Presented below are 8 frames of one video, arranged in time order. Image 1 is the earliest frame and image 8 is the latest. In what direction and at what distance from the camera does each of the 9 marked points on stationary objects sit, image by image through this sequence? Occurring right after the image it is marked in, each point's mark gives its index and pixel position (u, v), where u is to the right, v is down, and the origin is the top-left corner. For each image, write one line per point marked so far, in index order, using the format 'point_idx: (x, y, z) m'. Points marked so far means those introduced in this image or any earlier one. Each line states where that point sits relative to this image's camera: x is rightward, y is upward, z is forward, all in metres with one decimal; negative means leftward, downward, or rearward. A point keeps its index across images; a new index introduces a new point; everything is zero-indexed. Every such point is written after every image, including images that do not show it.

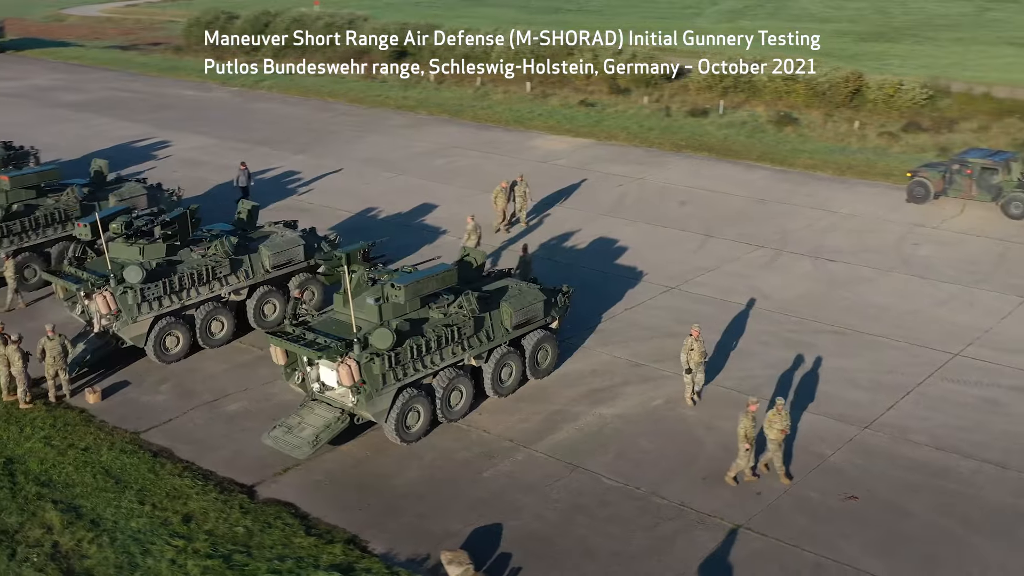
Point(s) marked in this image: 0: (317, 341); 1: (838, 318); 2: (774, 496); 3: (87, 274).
0: (-1.9, -0.6, +12.0) m
1: (+4.5, -0.4, +15.9) m
2: (+2.6, -2.0, +11.3) m
3: (-5.2, +0.2, +14.3) m
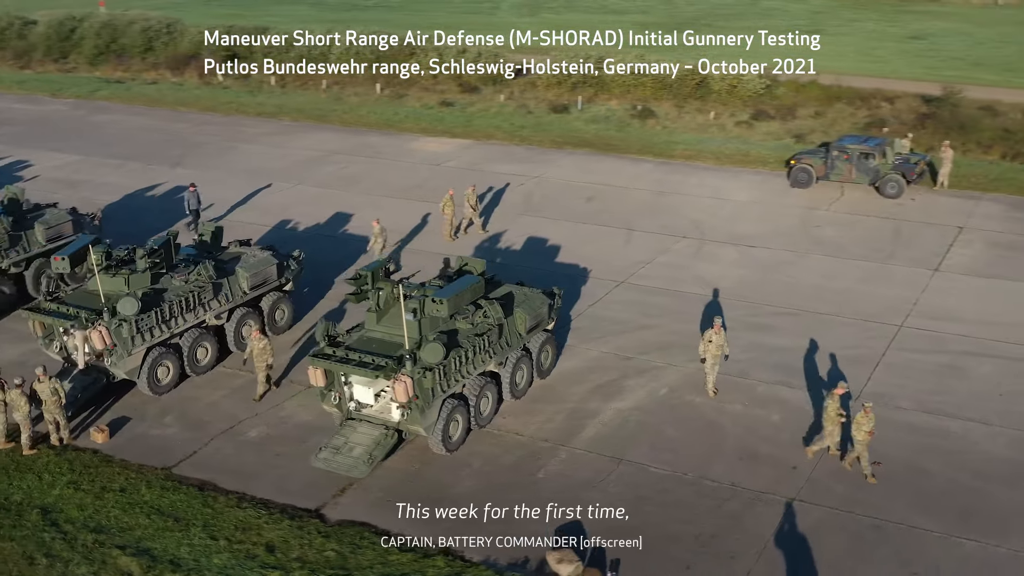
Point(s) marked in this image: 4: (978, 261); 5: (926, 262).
0: (-1.4, -0.8, +12.2) m
1: (+4.0, -0.2, +17.2) m
2: (+3.2, -1.9, +12.4) m
3: (-5.1, -0.3, +13.8) m
4: (+7.6, +0.5, +18.9) m
5: (+6.7, +0.4, +18.8) m
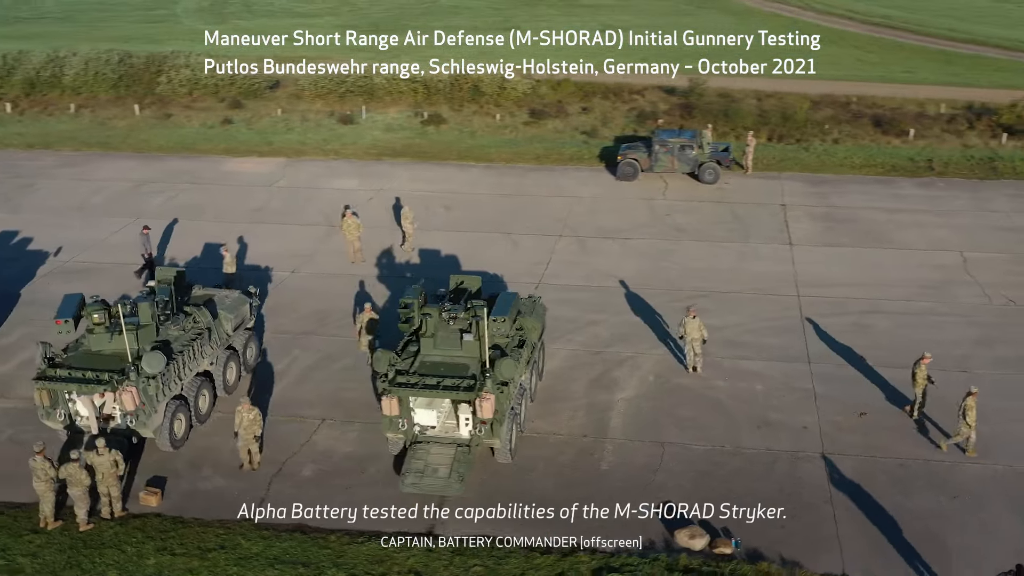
0: (-0.7, -1.1, +12.7) m
1: (+2.9, 0.0, +19.2) m
2: (+3.8, -1.7, +14.4) m
3: (-4.7, -0.9, +13.1) m
4: (+5.7, +1.1, +21.9) m
5: (+4.9, +0.9, +21.5) m
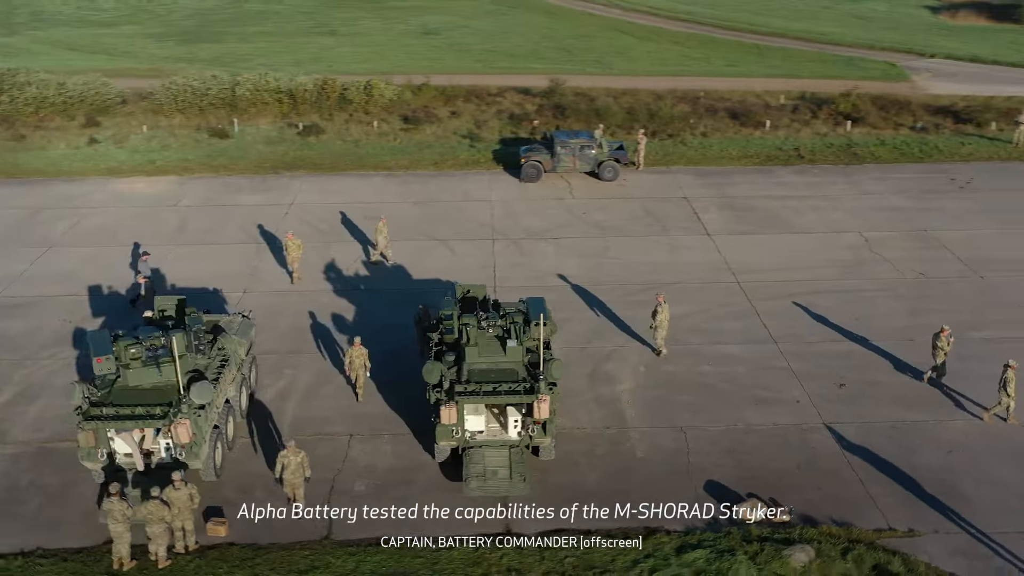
0: (-0.1, -1.2, +13.3) m
1: (+2.1, +0.1, +20.3) m
2: (+4.0, -1.5, +15.8) m
3: (-4.1, -1.3, +12.9) m
4: (+4.3, +1.3, +23.5) m
5: (+3.5, +1.2, +22.9) m
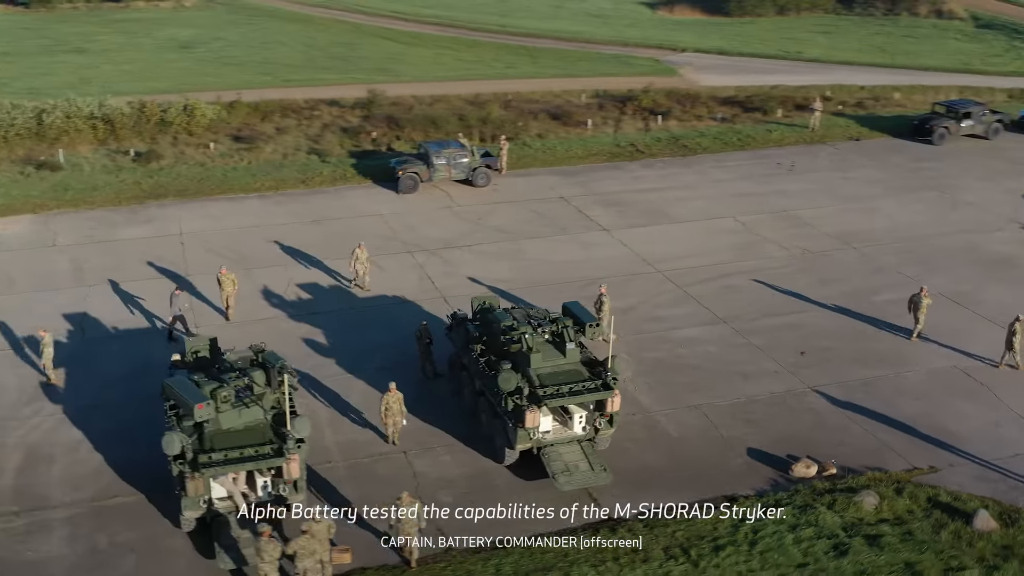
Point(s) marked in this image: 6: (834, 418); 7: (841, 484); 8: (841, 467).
0: (+0.8, -1.2, +14.4) m
1: (+1.0, +0.2, +21.7) m
2: (+4.2, -1.2, +17.9) m
3: (-3.0, -1.8, +13.0) m
4: (+2.1, +1.5, +25.3) m
5: (+1.6, +1.3, +24.6) m
6: (+4.5, -1.8, +16.2) m
7: (+4.1, -2.4, +14.4) m
8: (+4.2, -2.3, +14.9) m
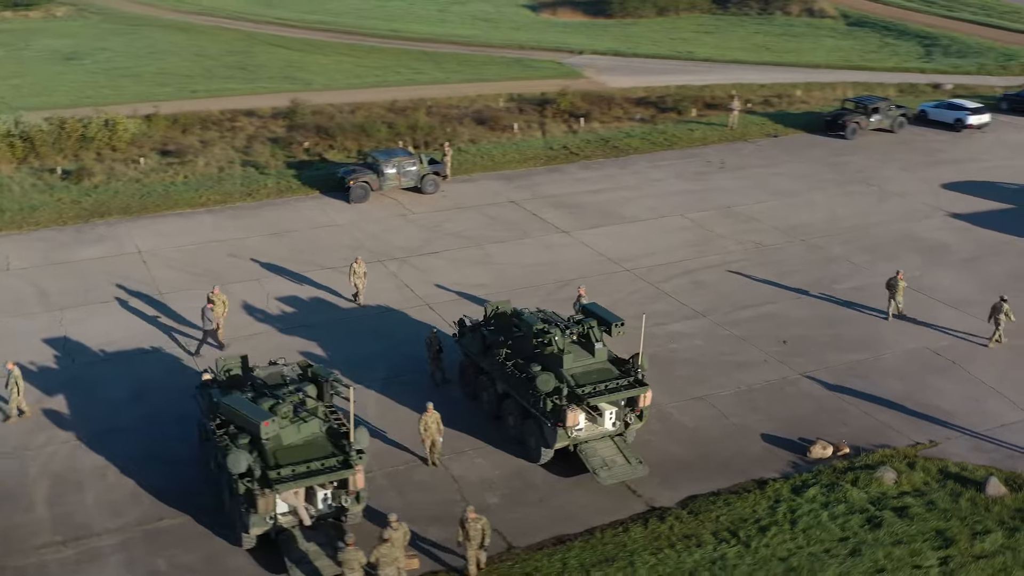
0: (+1.3, -1.3, +15.0) m
1: (+0.5, +0.1, +22.3) m
2: (+4.2, -1.1, +18.8) m
3: (-2.3, -2.0, +13.1) m
4: (+1.2, +1.5, +26.0) m
5: (+0.7, +1.3, +25.2) m
6: (+4.8, -1.7, +17.3) m
7: (+4.6, -2.3, +15.4) m
8: (+4.7, -2.2, +15.9) m
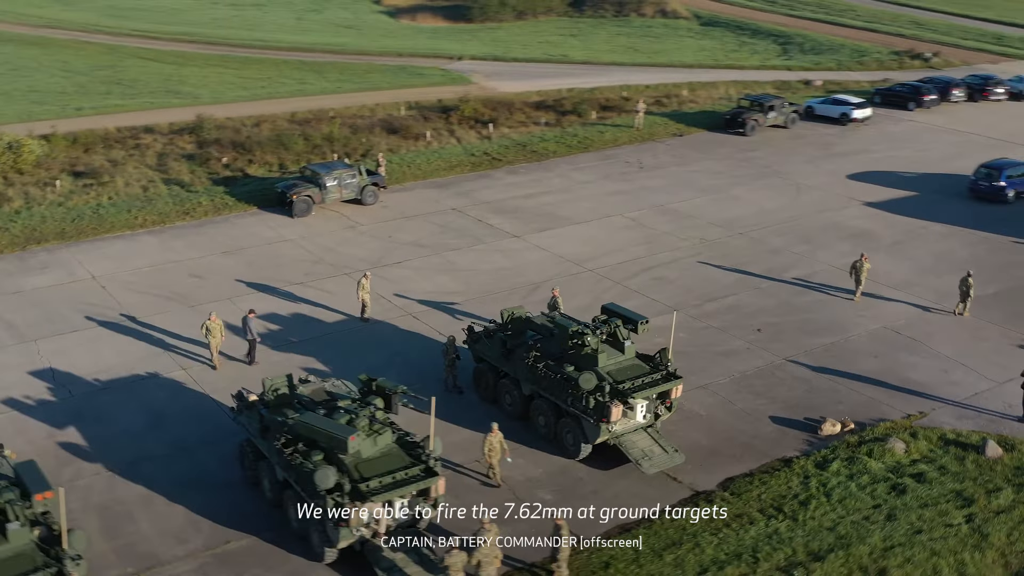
0: (+1.9, -1.3, +15.9) m
1: (-0.1, +0.1, +22.9) m
2: (+4.1, -1.0, +20.1) m
3: (-1.4, -2.2, +13.5) m
4: (0.0, +1.5, +26.7) m
5: (-0.4, +1.2, +25.9) m
6: (+5.0, -1.5, +18.6) m
7: (+5.1, -2.1, +16.7) m
8: (+5.1, -2.0, +17.2) m
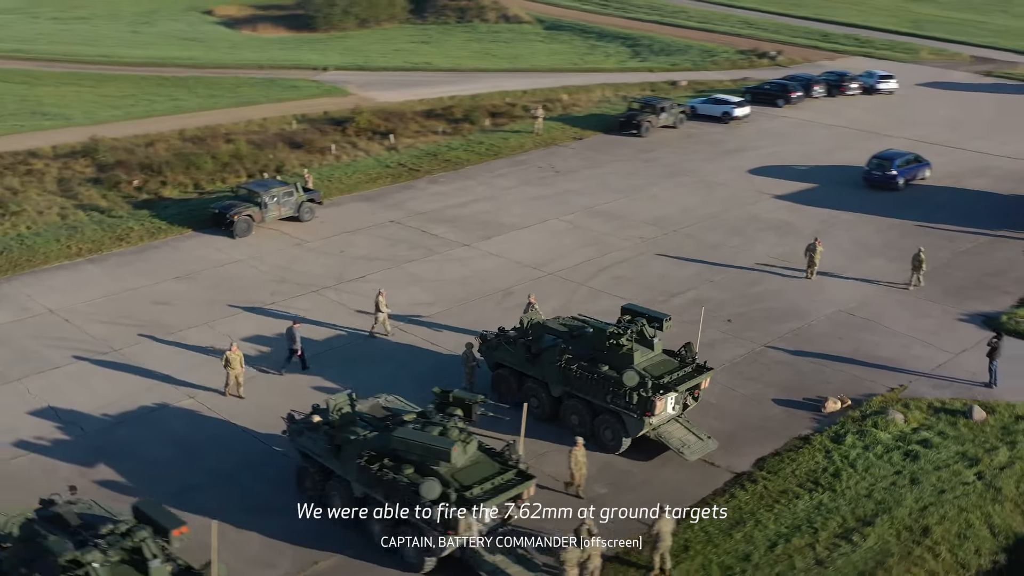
0: (+2.5, -1.3, +16.9) m
1: (-0.7, -0.1, +23.6) m
2: (+4.0, -0.9, +21.5) m
3: (-0.3, -2.3, +14.1) m
4: (-1.3, +1.3, +27.3) m
5: (-1.5, +1.0, +26.4) m
6: (+5.1, -1.3, +20.2) m
7: (+5.6, -1.9, +18.3) m
8: (+5.5, -1.8, +18.8) m
